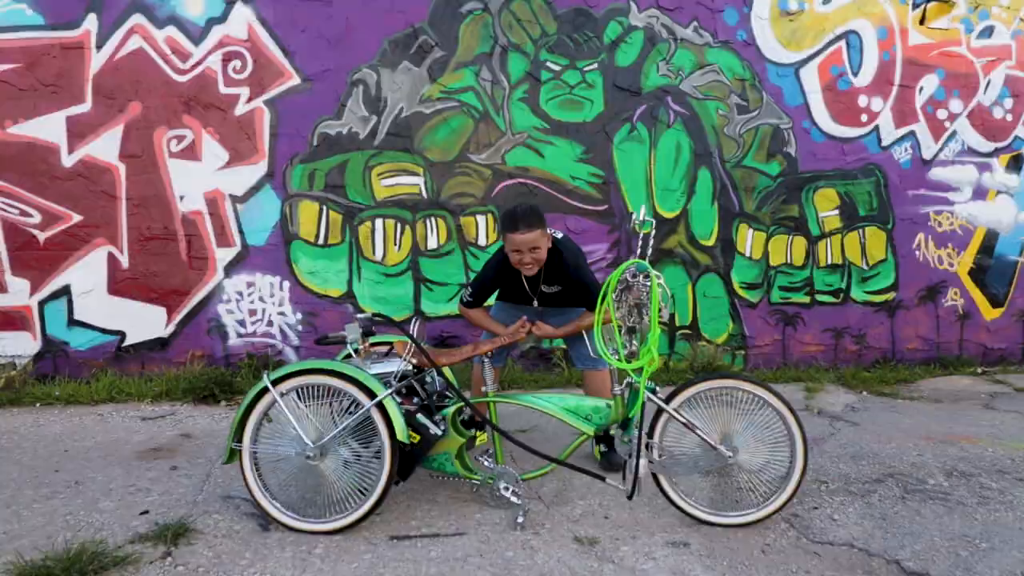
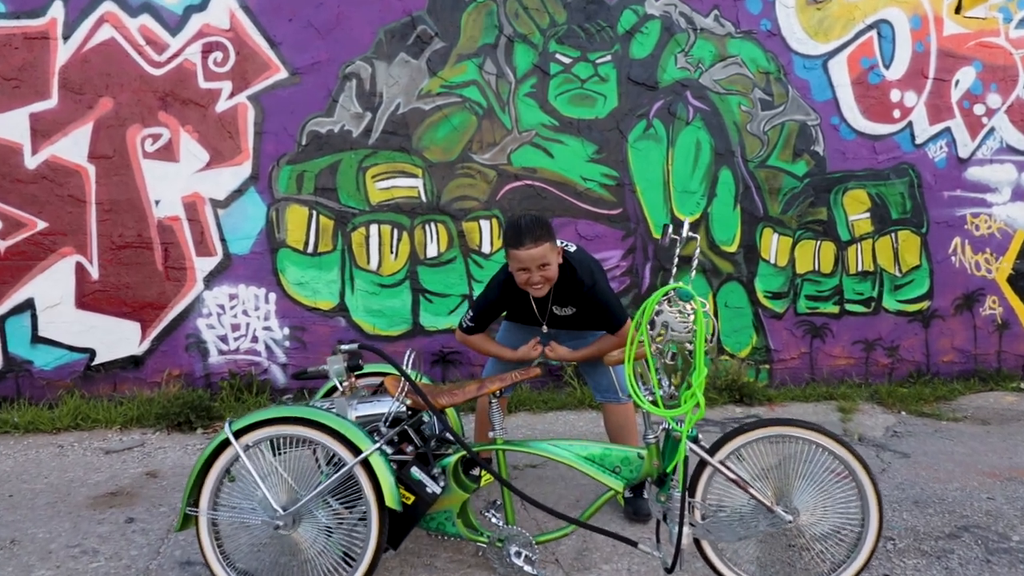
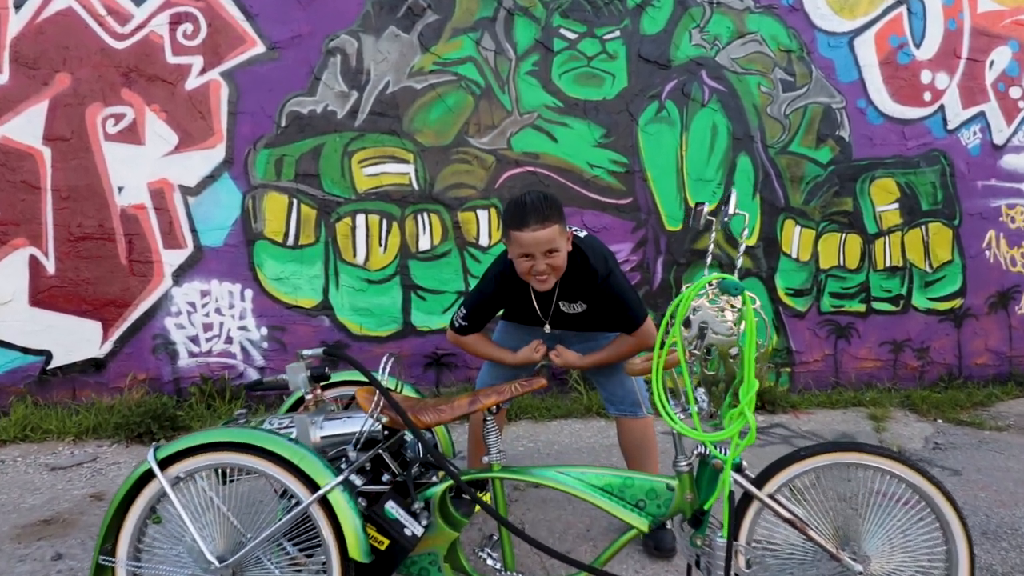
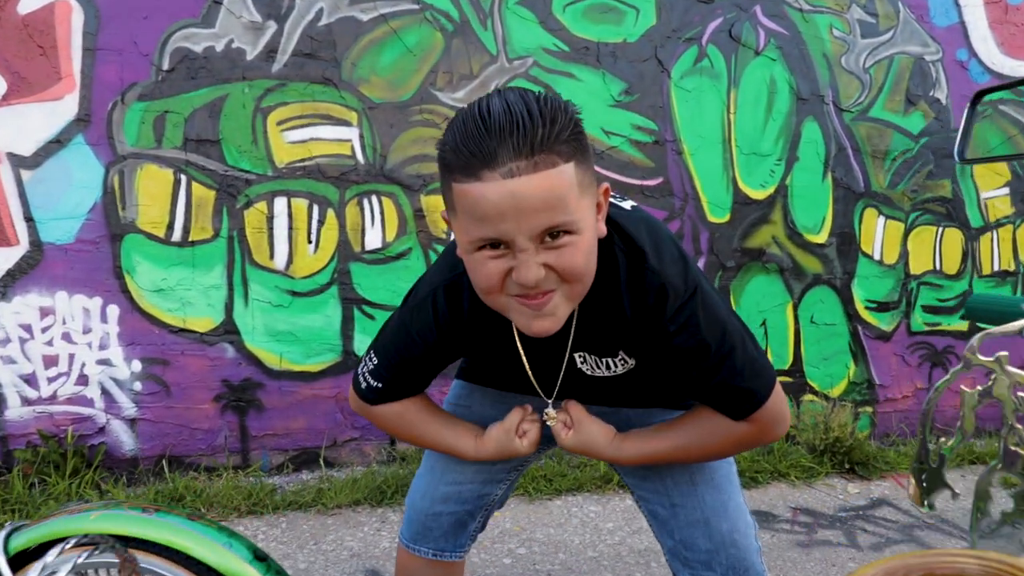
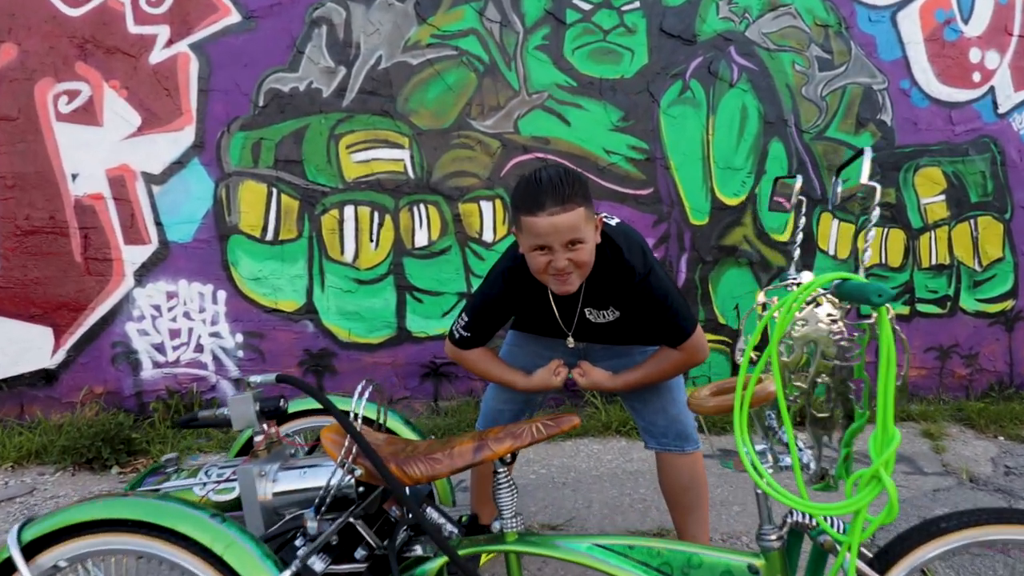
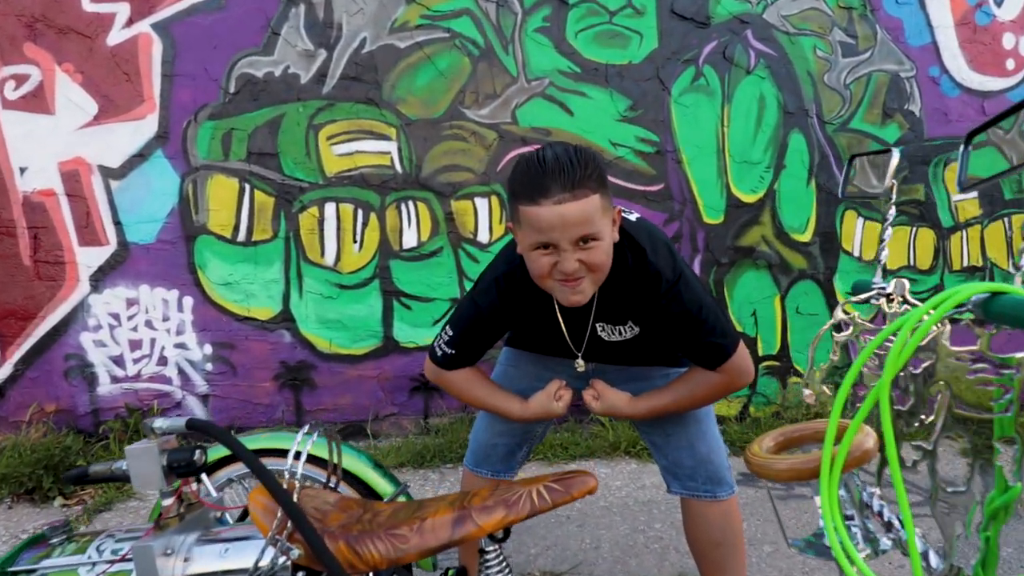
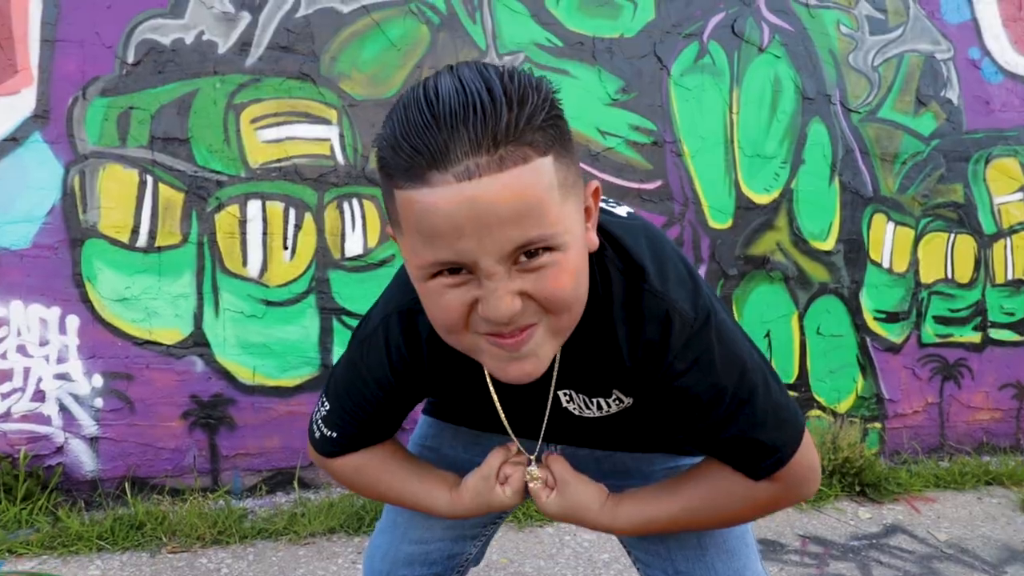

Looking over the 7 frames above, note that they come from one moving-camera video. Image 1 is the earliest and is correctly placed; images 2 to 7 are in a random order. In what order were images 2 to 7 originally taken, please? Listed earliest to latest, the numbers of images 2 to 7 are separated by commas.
2, 3, 5, 6, 4, 7
